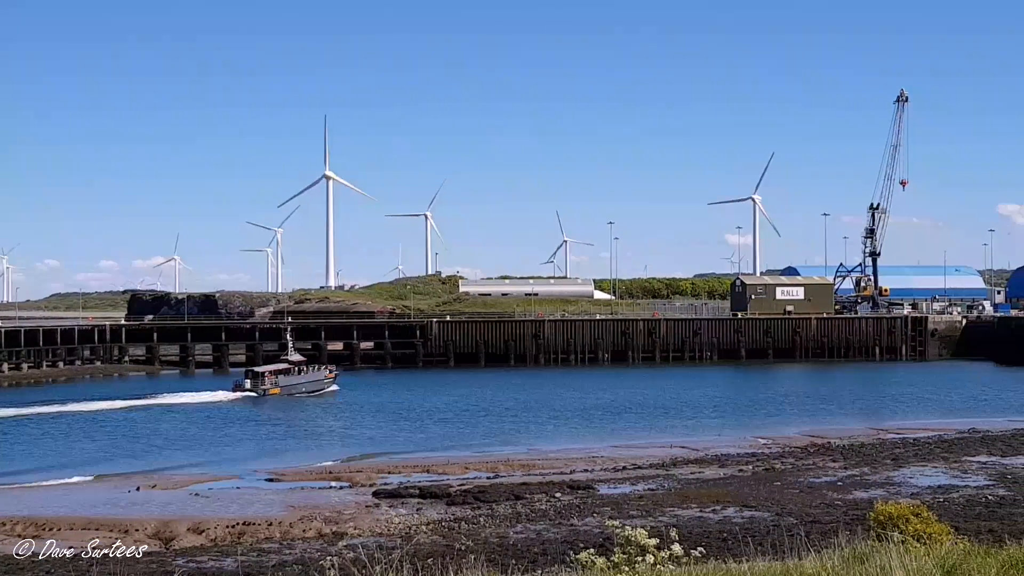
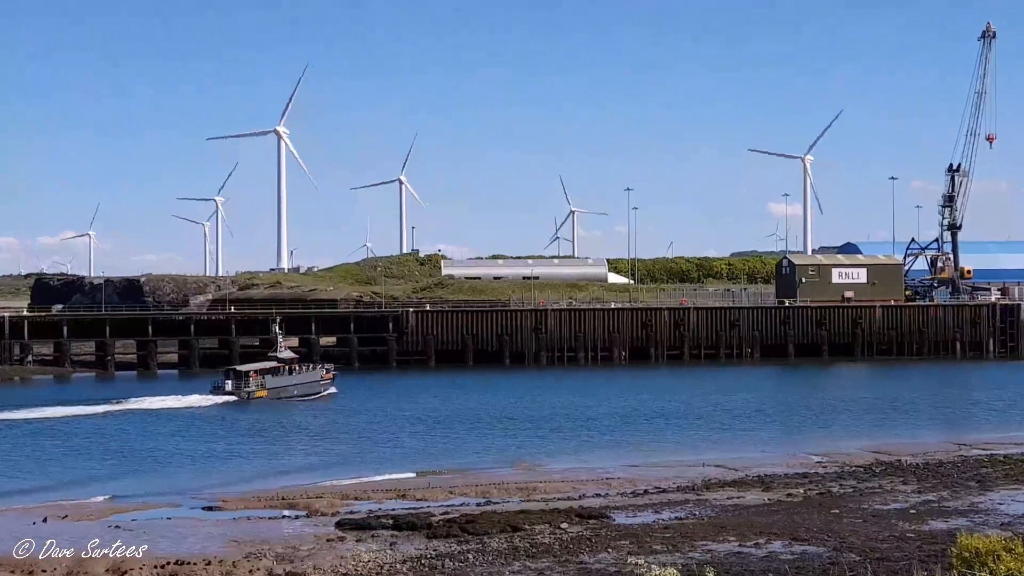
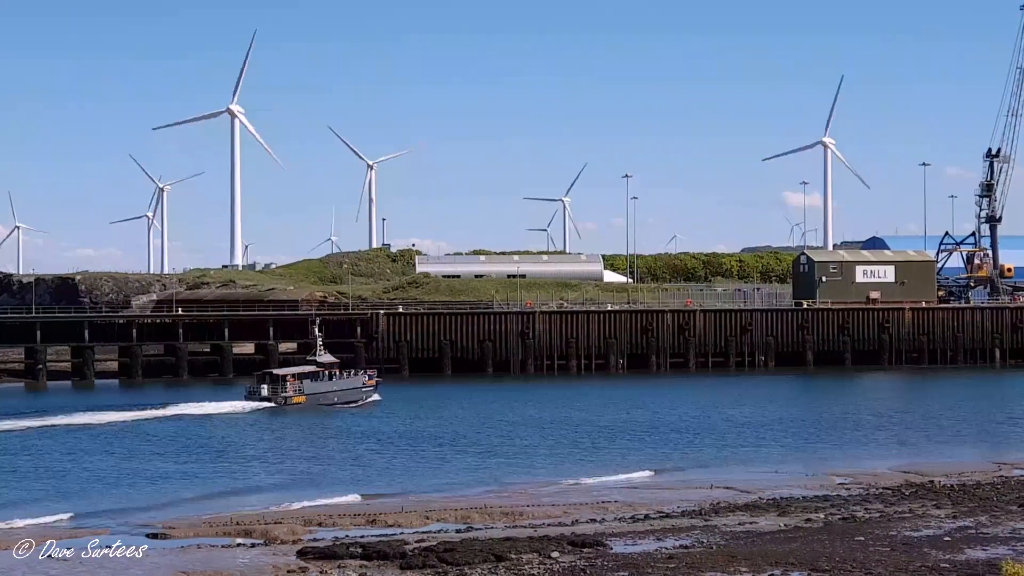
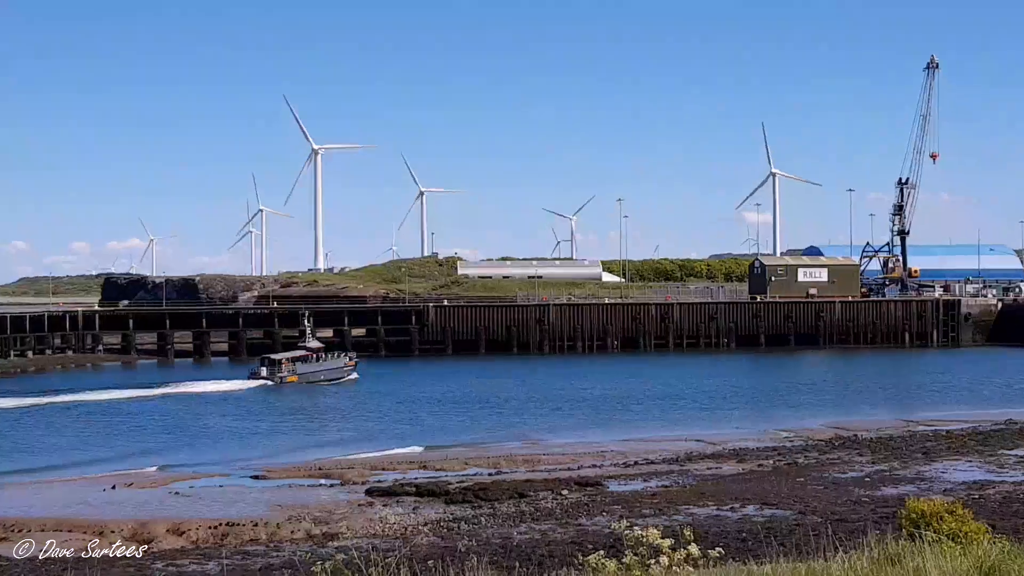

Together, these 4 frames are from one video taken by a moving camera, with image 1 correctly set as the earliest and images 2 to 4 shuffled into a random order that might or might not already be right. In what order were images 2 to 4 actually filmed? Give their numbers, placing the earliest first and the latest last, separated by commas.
4, 2, 3
